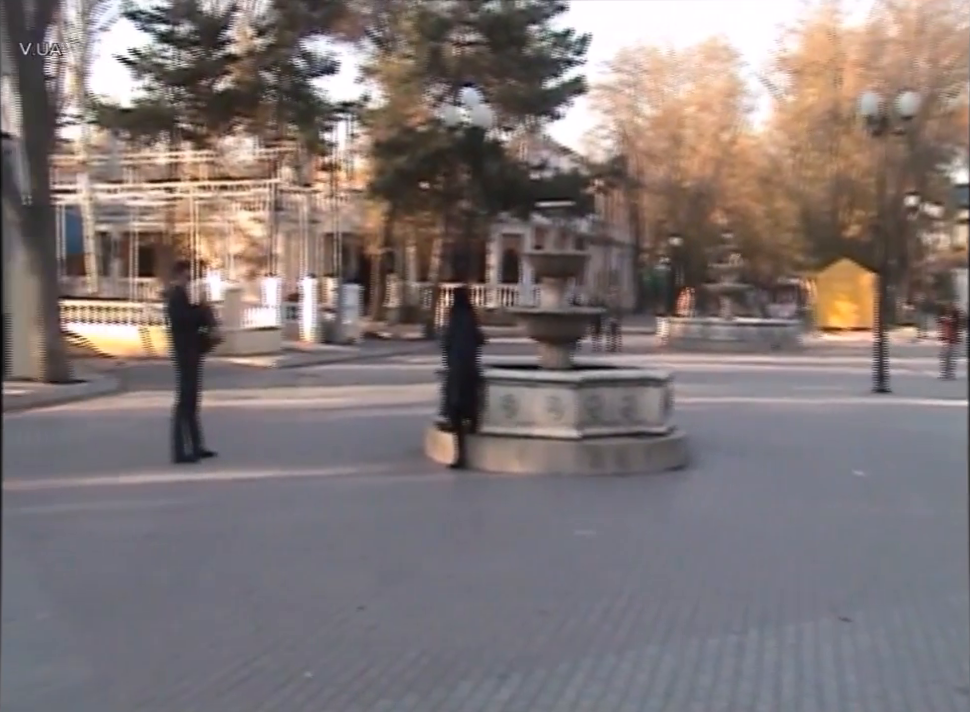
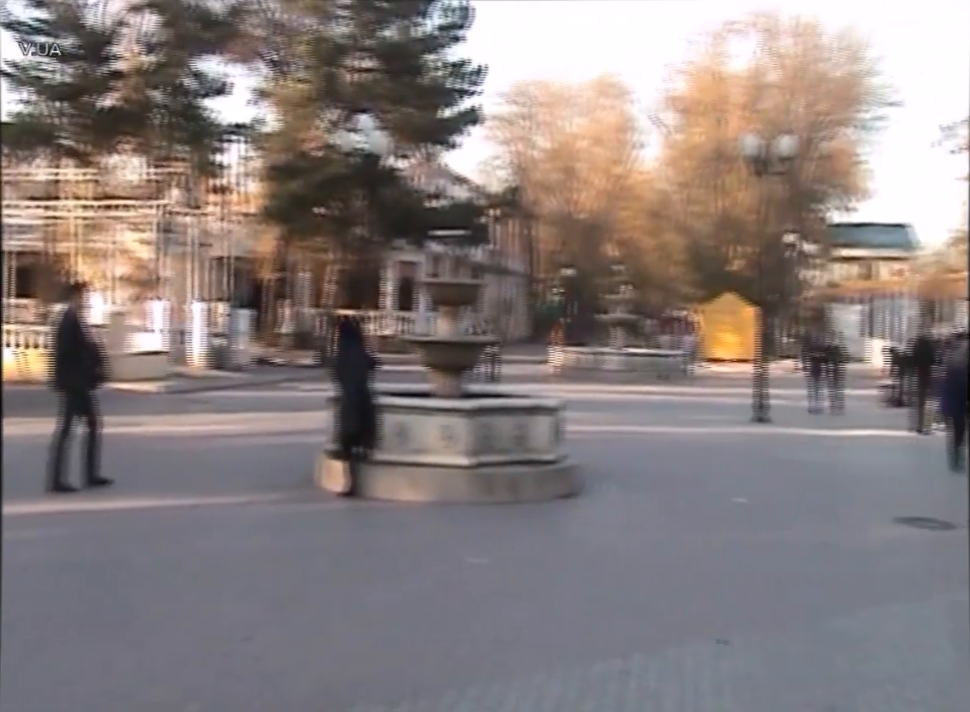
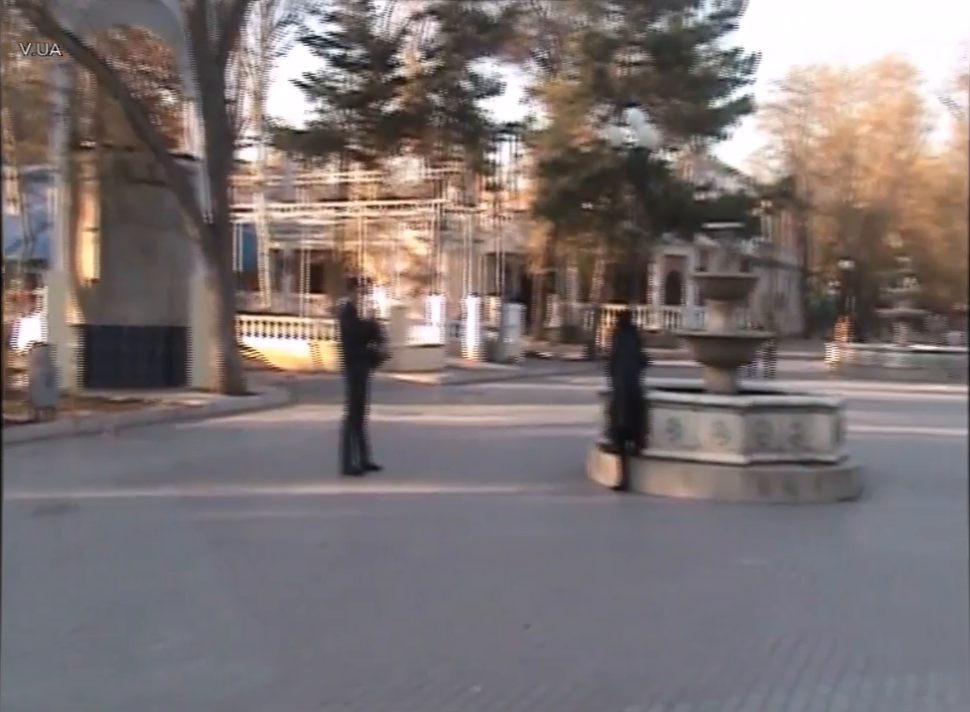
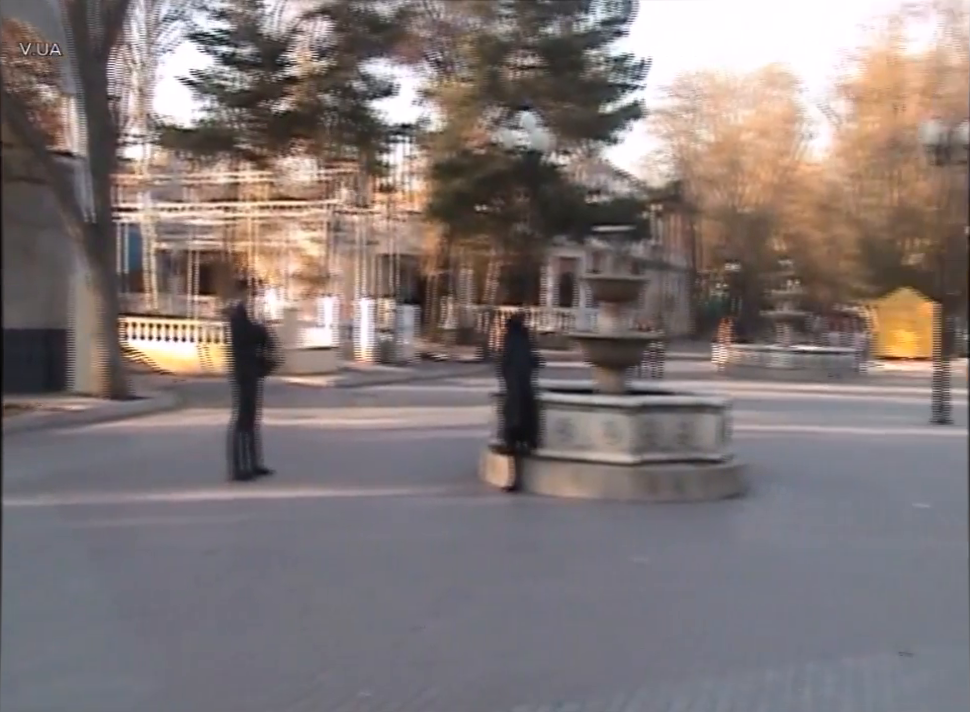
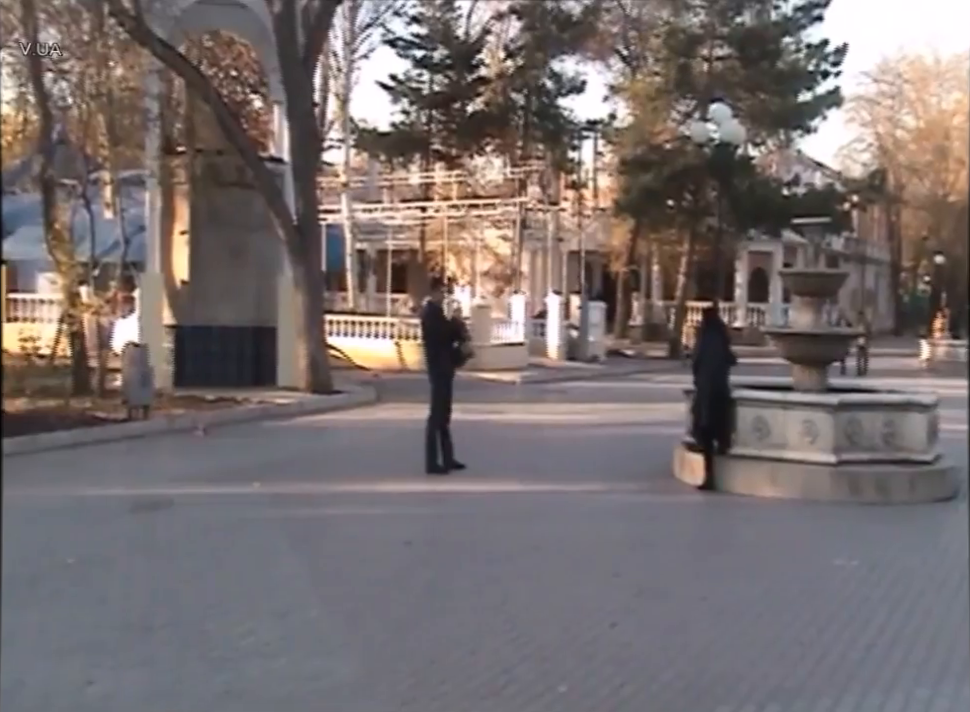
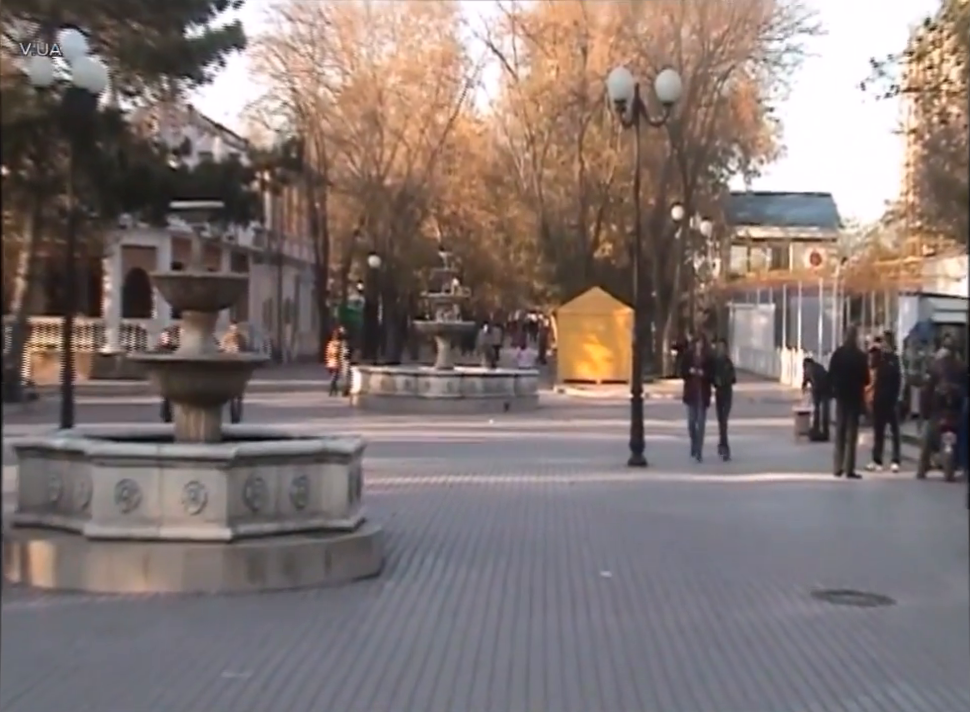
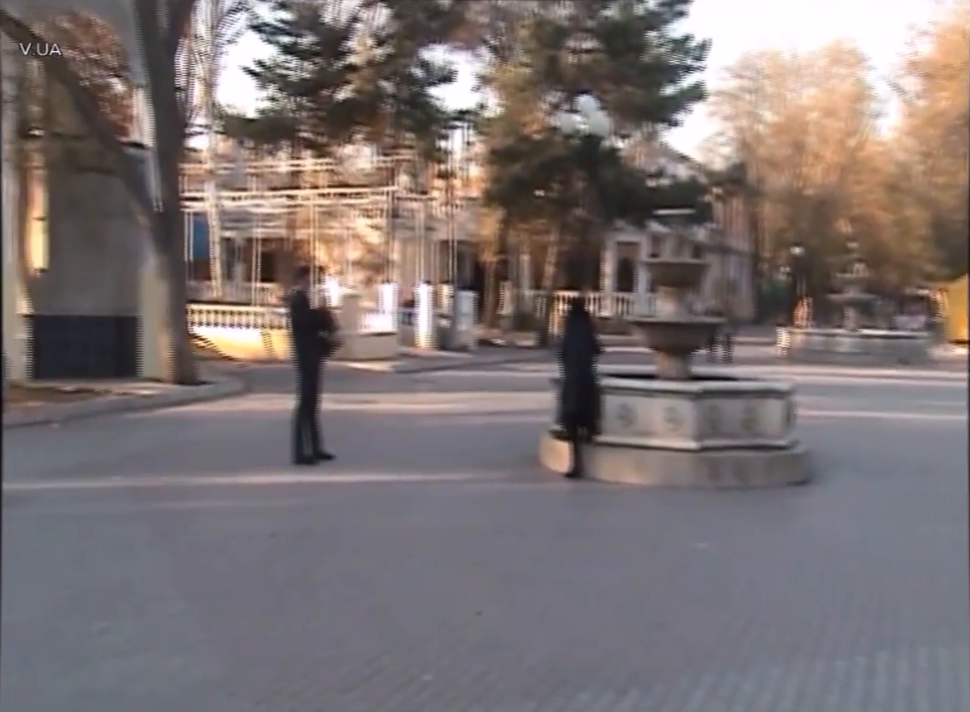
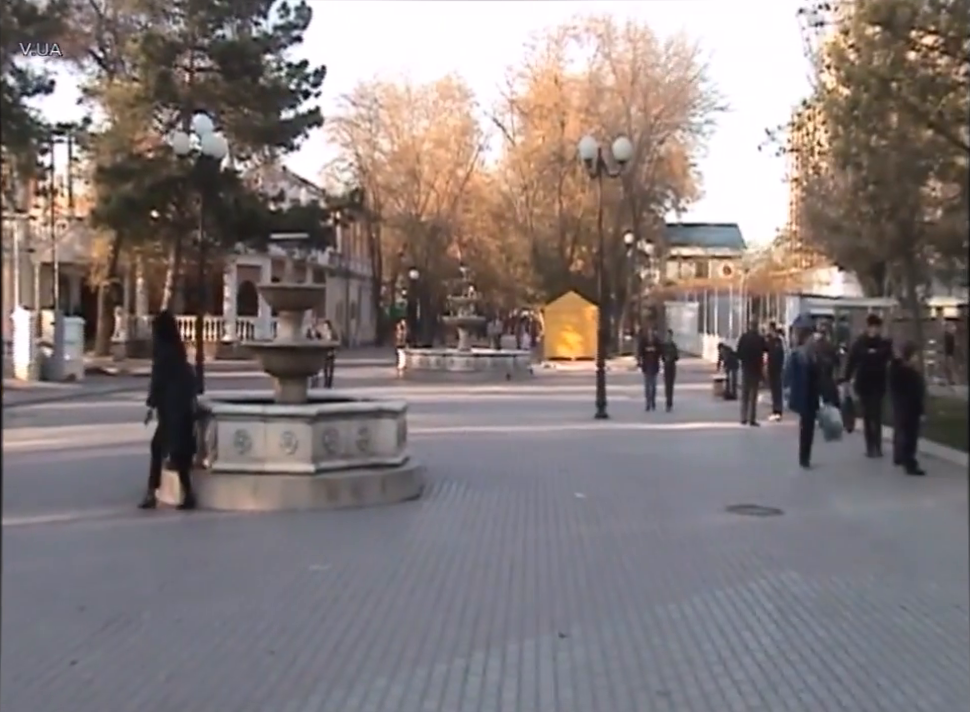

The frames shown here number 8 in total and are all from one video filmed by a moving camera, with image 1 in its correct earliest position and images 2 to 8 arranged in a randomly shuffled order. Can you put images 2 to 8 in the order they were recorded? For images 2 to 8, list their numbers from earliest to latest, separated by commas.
7, 5, 3, 4, 2, 8, 6
